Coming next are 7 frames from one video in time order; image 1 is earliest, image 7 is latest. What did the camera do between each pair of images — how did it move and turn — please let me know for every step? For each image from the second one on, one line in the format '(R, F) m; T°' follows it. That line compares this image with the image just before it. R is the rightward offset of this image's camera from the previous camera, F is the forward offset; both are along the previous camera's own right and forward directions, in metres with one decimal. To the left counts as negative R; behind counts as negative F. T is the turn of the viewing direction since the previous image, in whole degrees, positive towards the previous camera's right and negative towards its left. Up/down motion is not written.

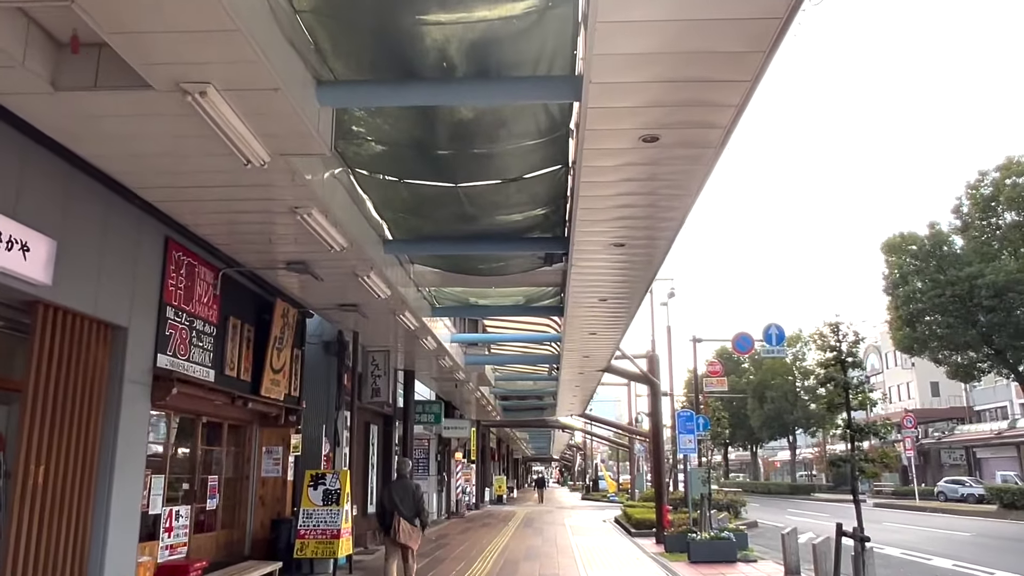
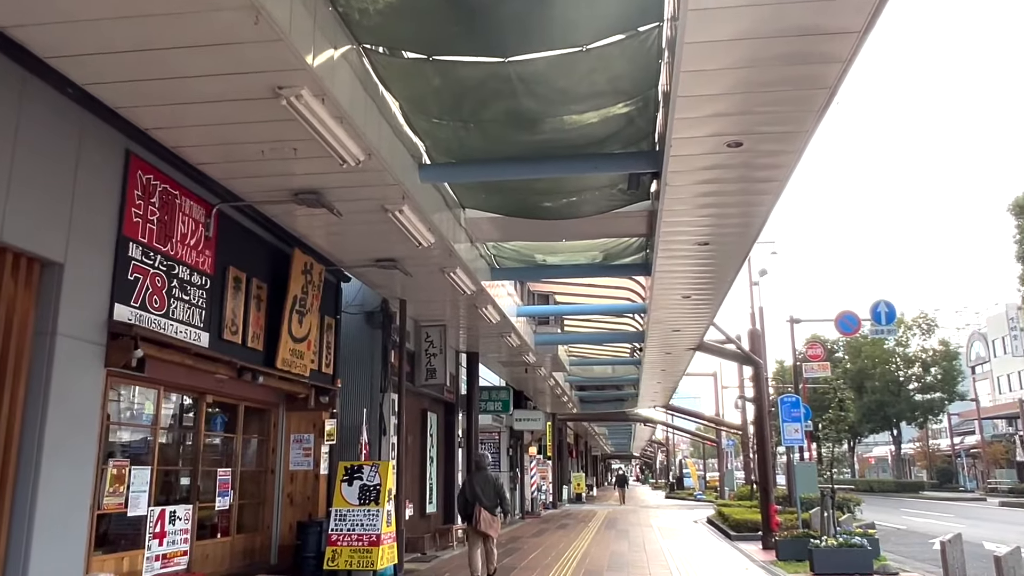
(0.0, +2.2) m; -5°
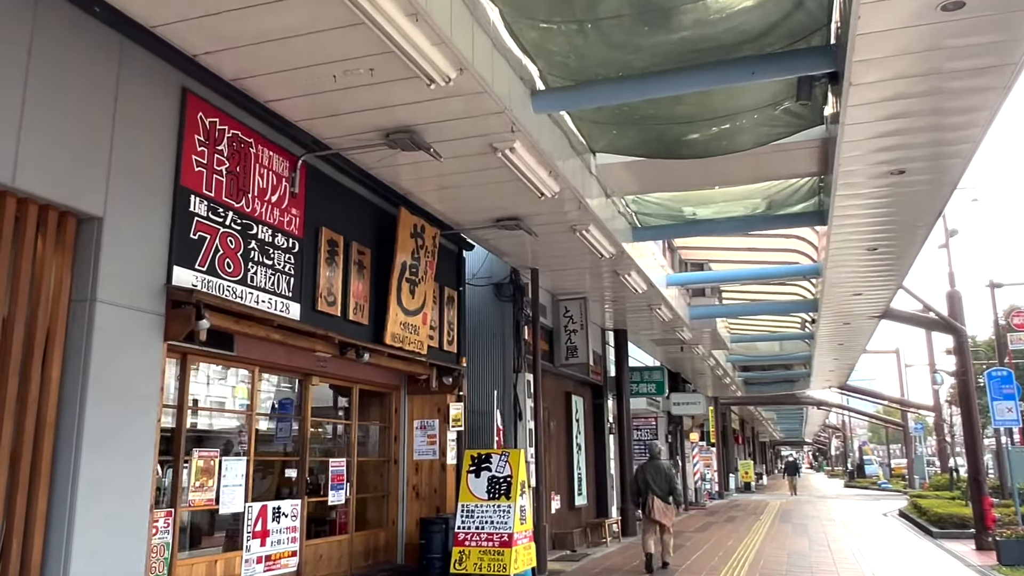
(+0.1, +1.3) m; -11°
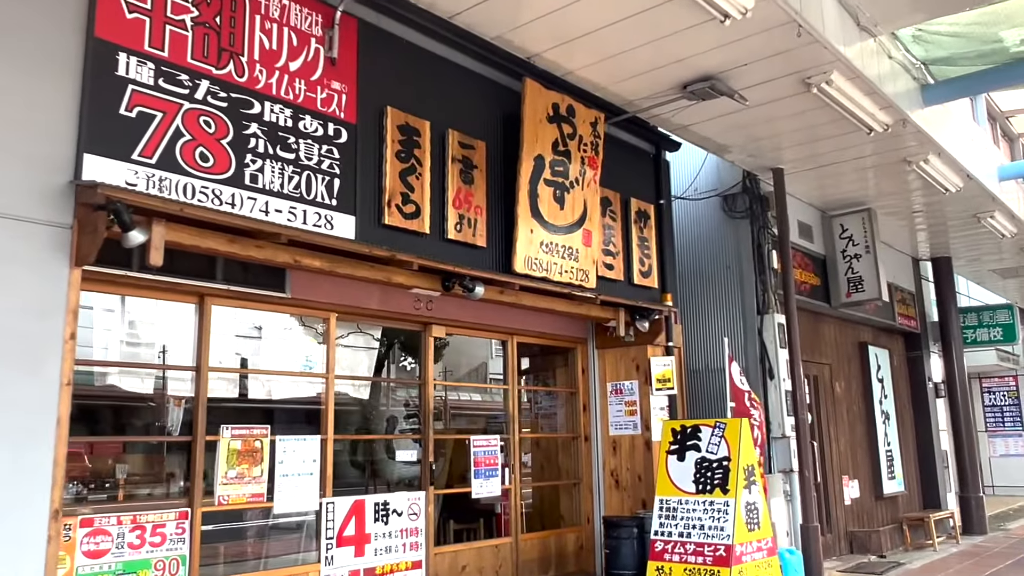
(+0.8, +2.5) m; -22°
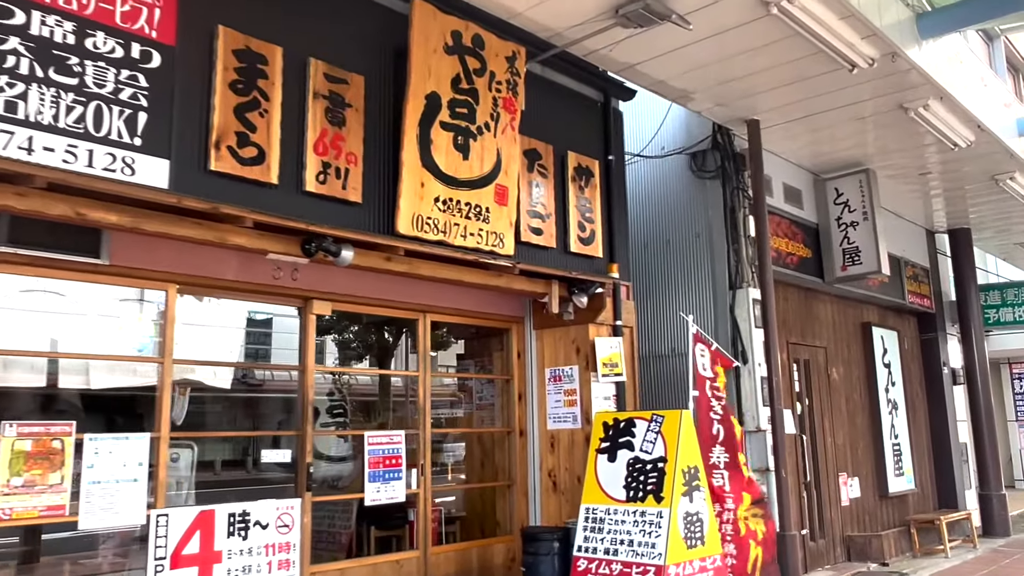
(+0.7, +0.9) m; -2°
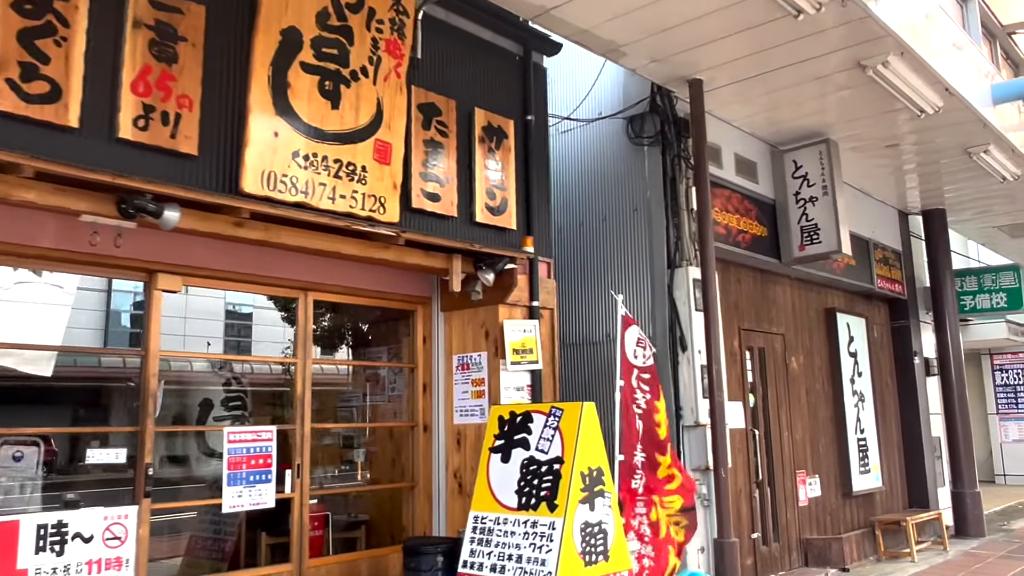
(+0.5, +0.6) m; +1°
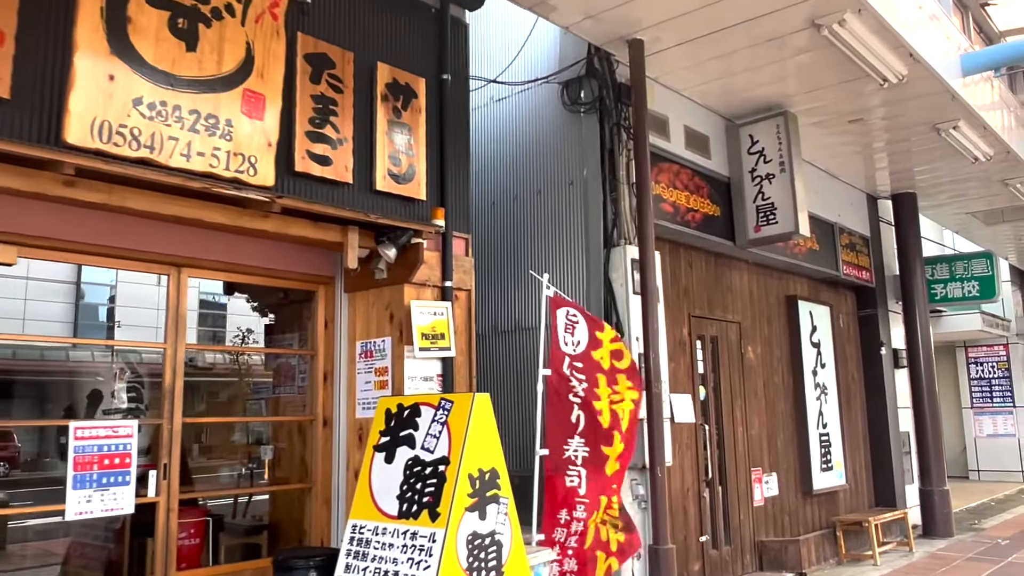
(+0.4, +0.5) m; +1°
